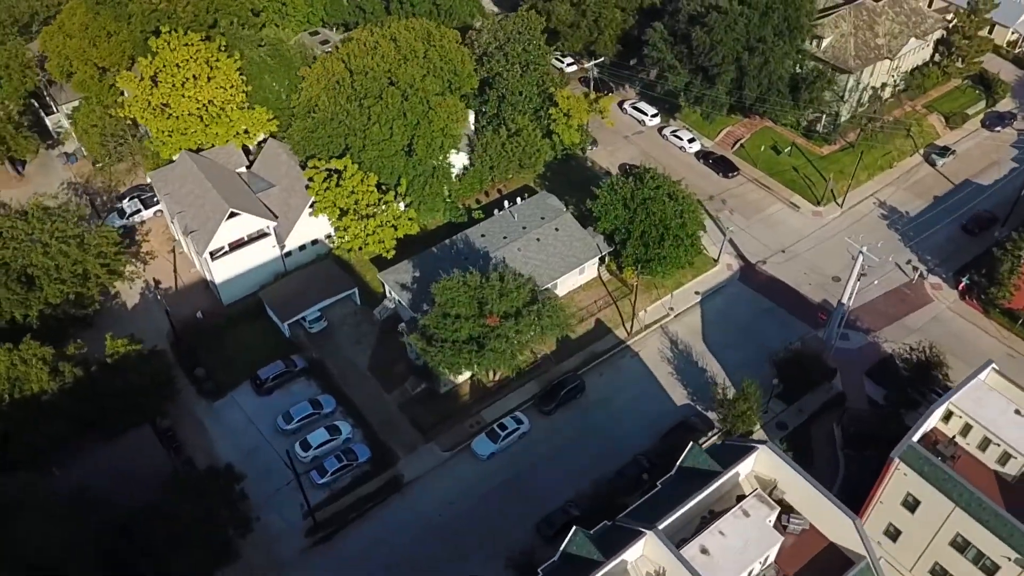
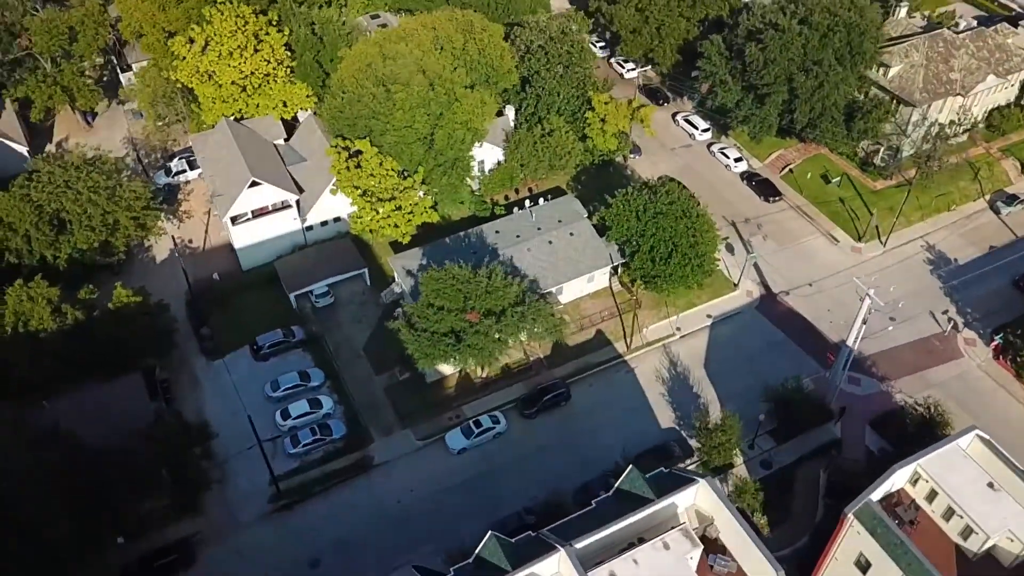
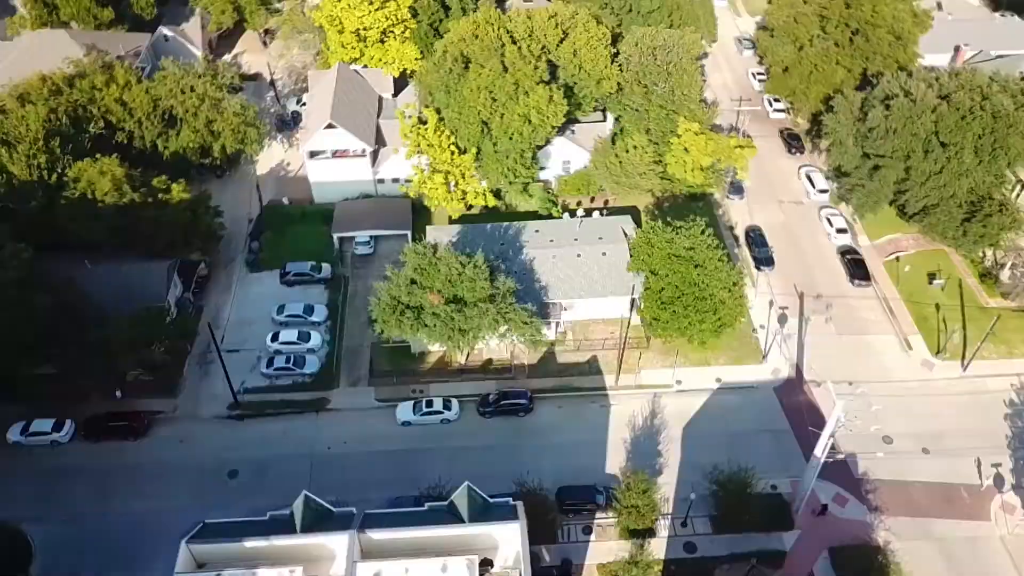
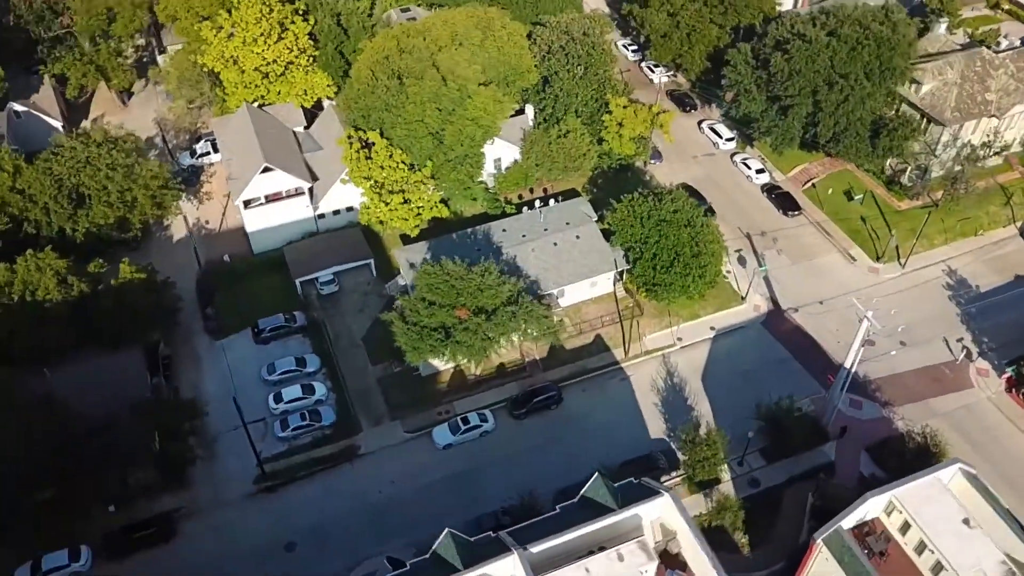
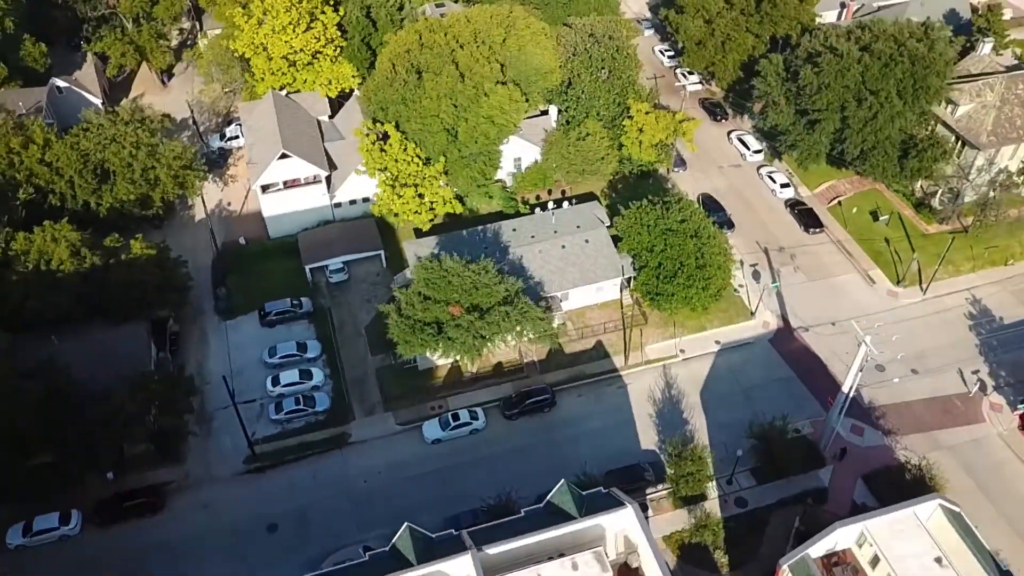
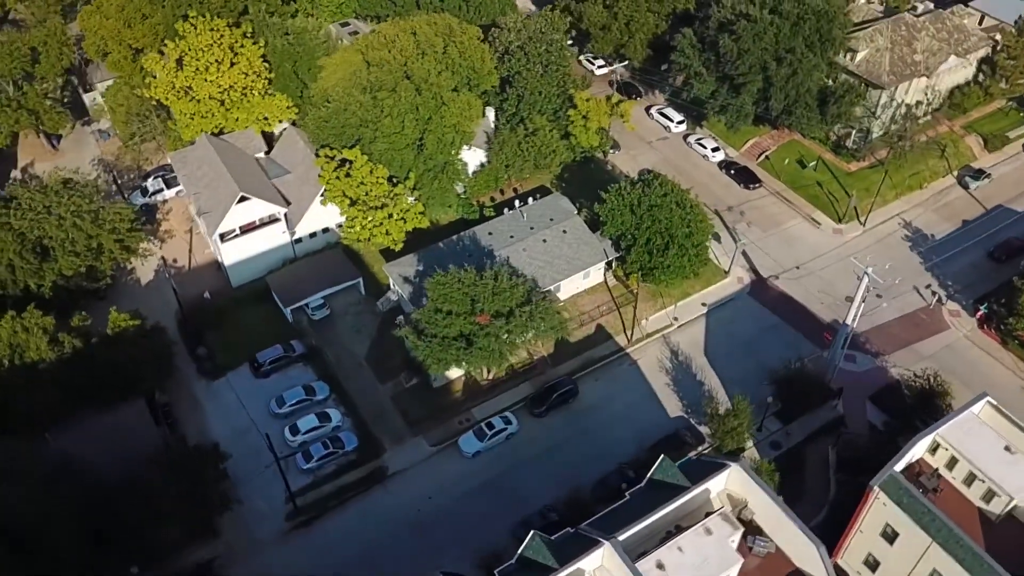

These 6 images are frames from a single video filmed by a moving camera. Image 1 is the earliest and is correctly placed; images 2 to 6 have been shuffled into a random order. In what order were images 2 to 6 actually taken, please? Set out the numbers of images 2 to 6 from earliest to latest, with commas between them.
6, 2, 4, 5, 3
